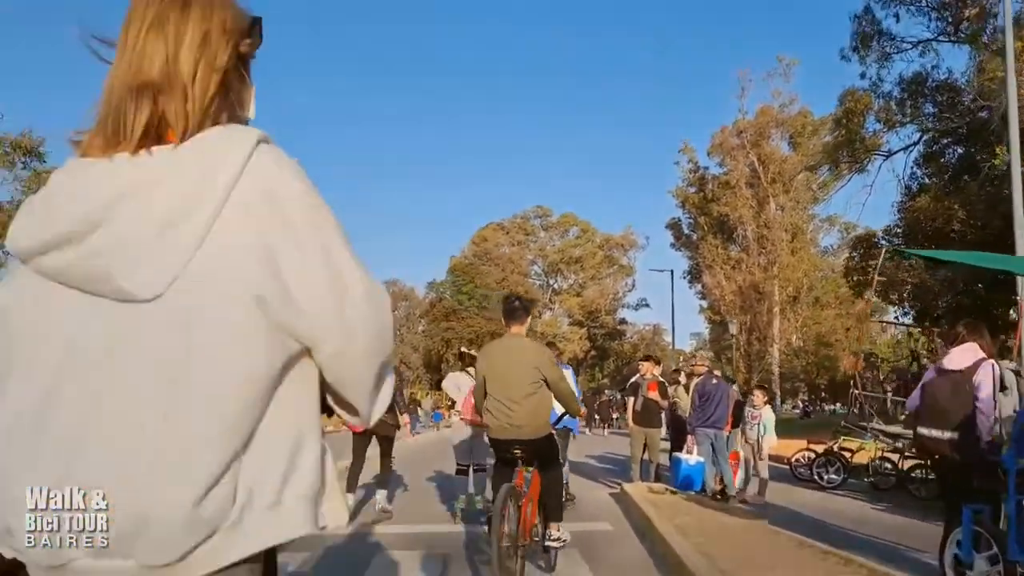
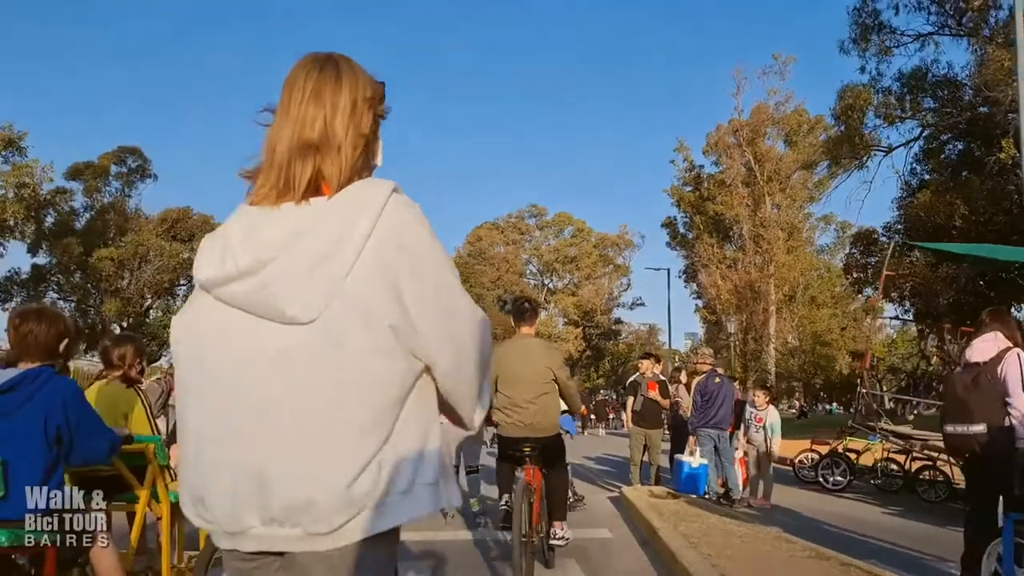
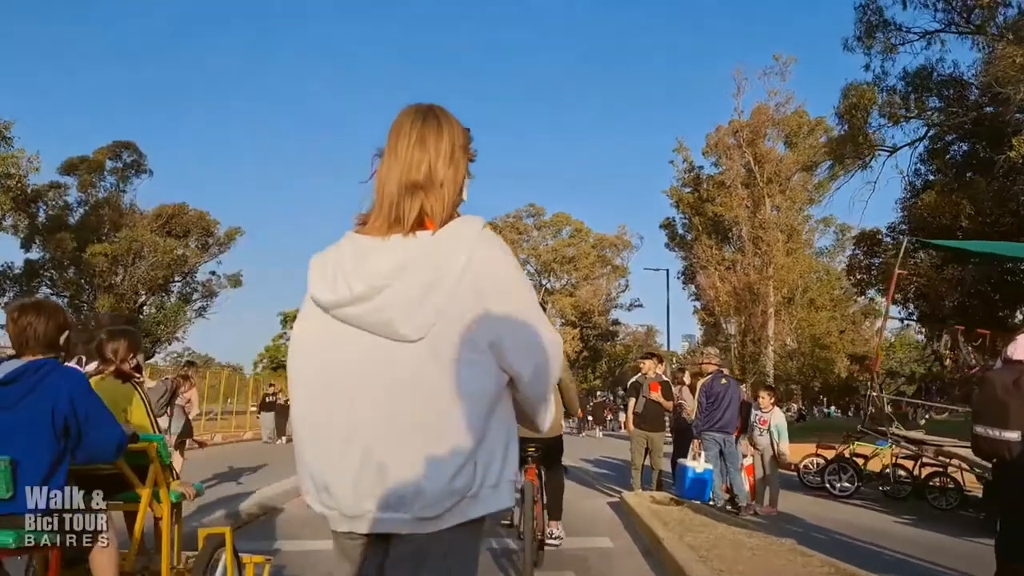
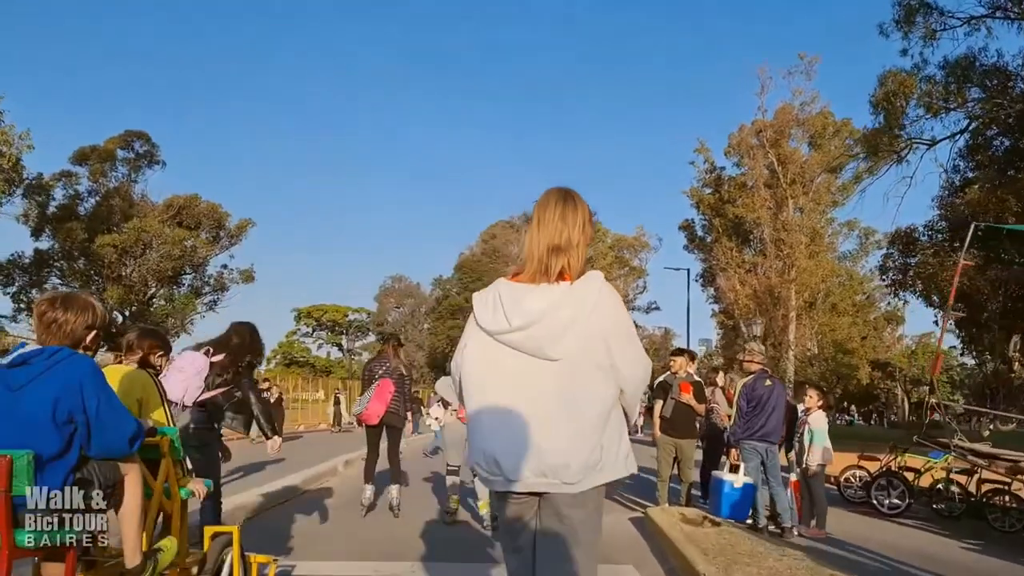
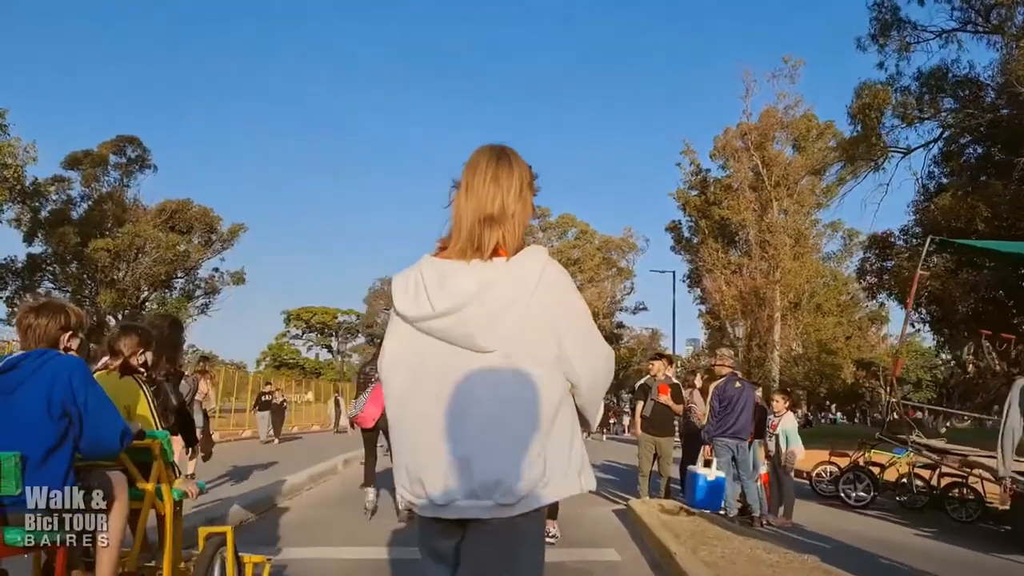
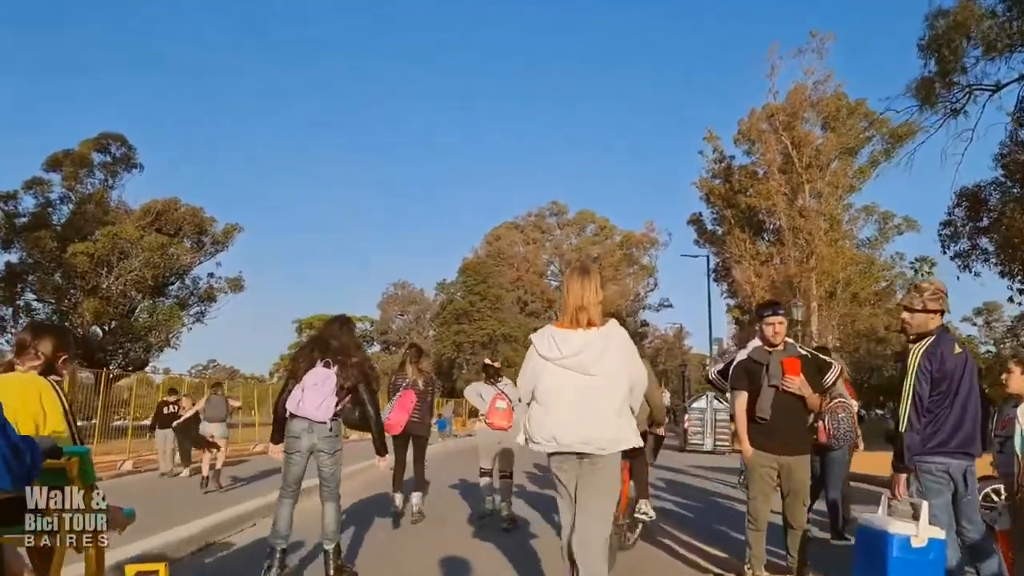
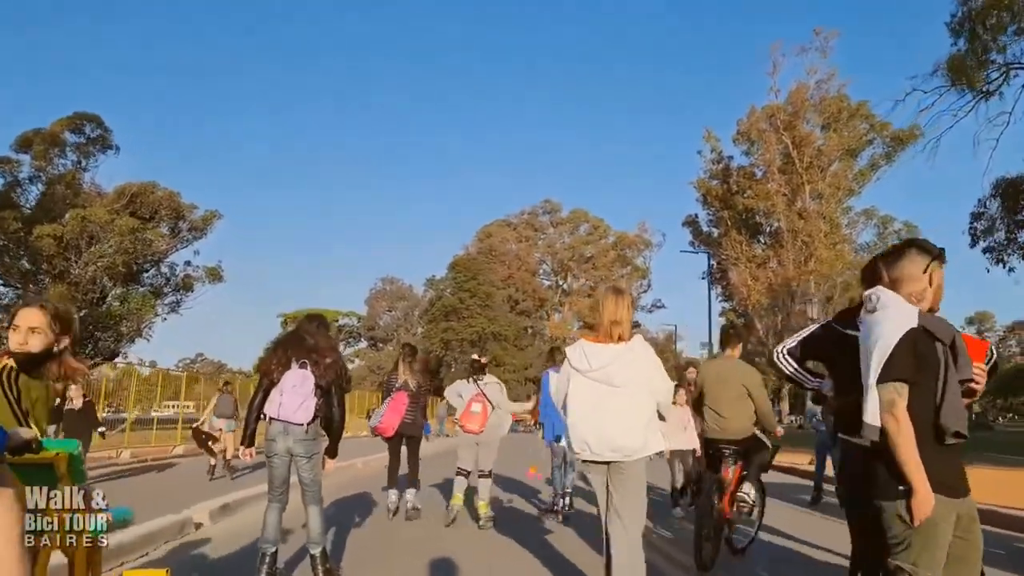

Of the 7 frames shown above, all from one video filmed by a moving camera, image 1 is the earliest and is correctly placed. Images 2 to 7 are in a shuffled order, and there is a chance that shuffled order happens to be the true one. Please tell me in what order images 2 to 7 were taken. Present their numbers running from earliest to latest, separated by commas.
2, 3, 5, 4, 6, 7
